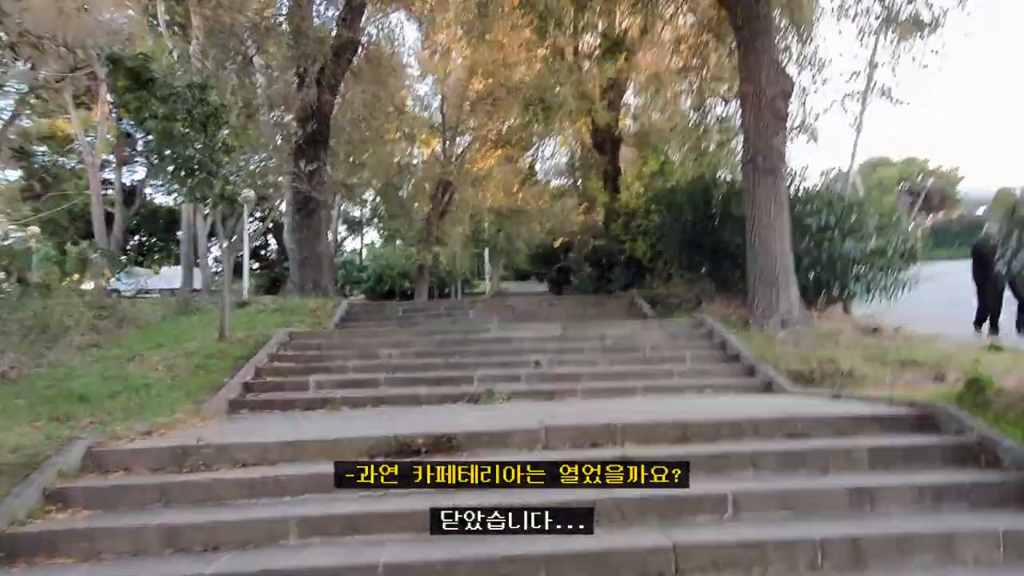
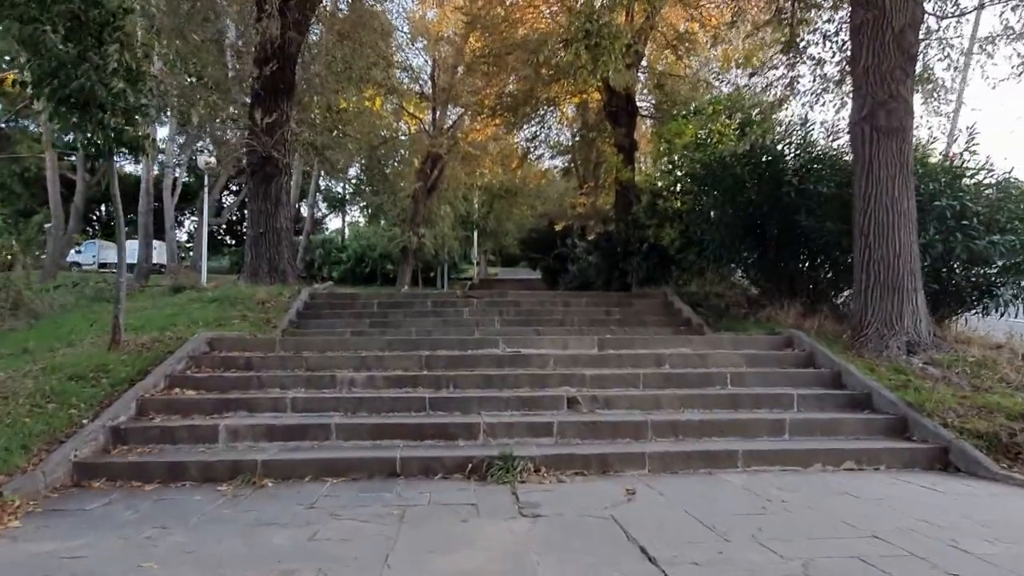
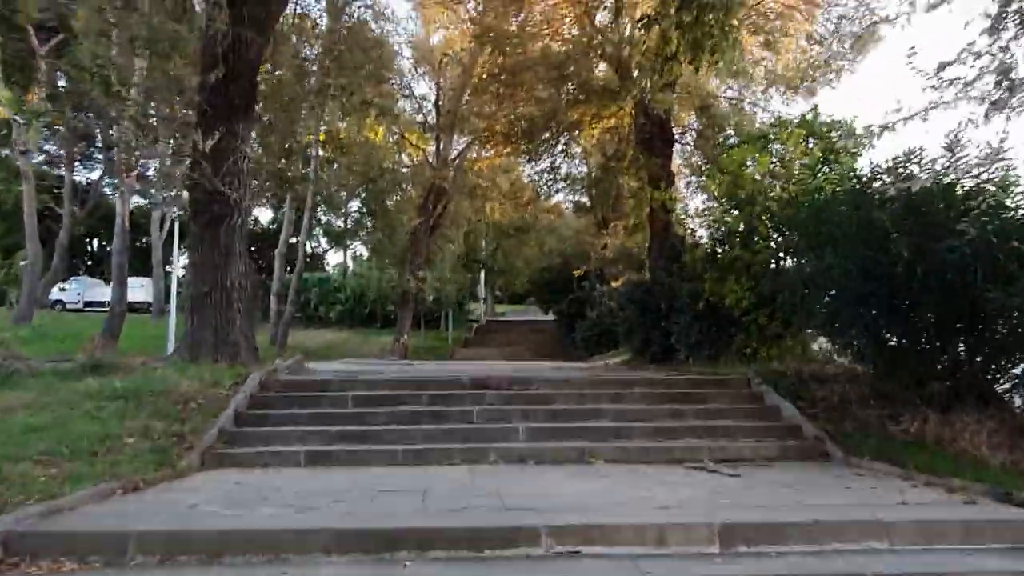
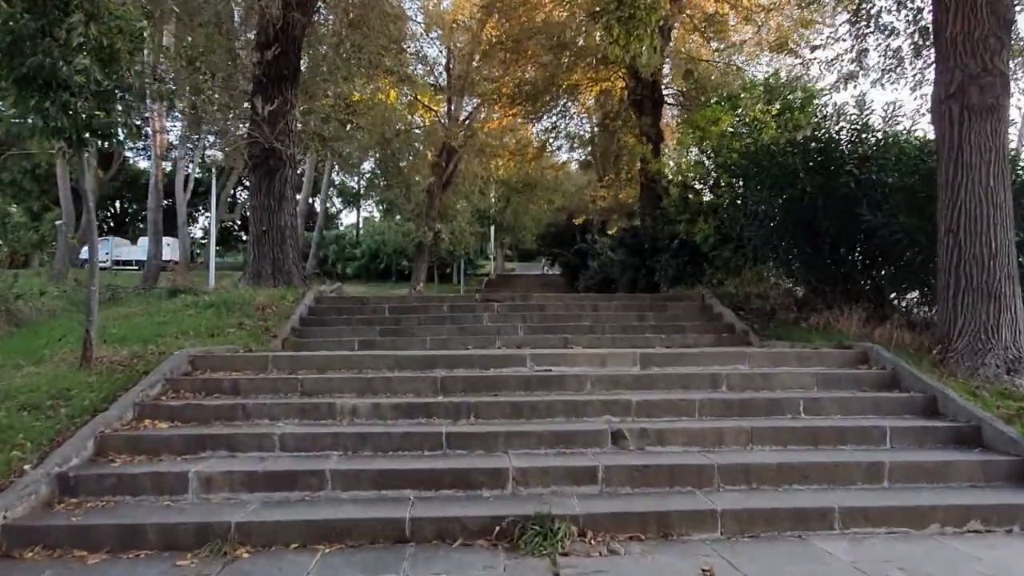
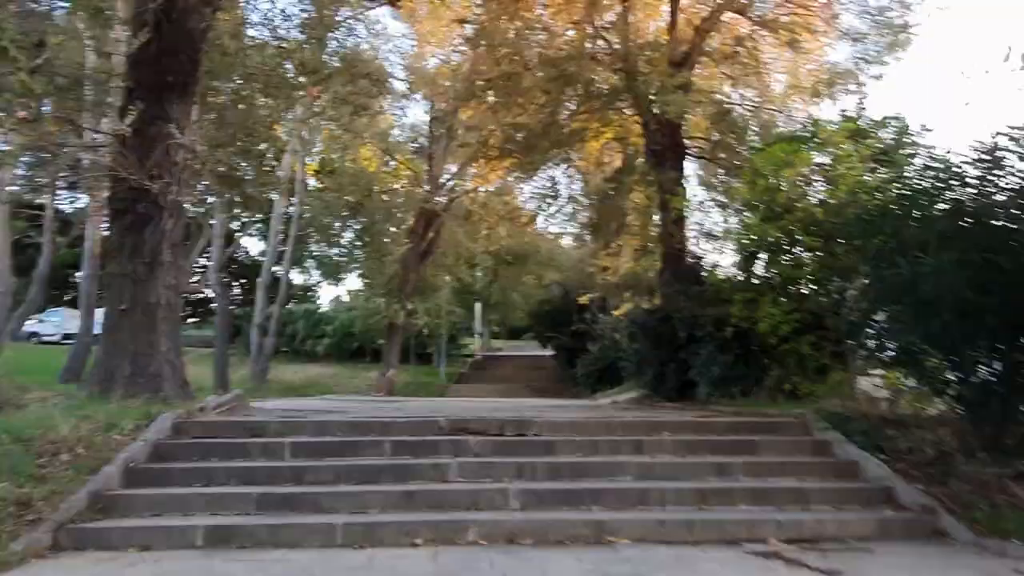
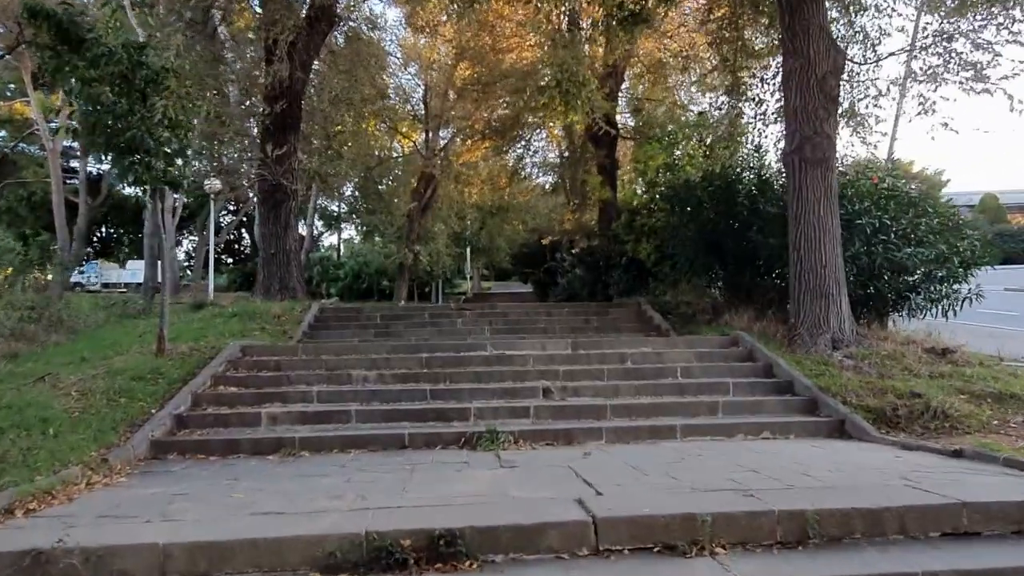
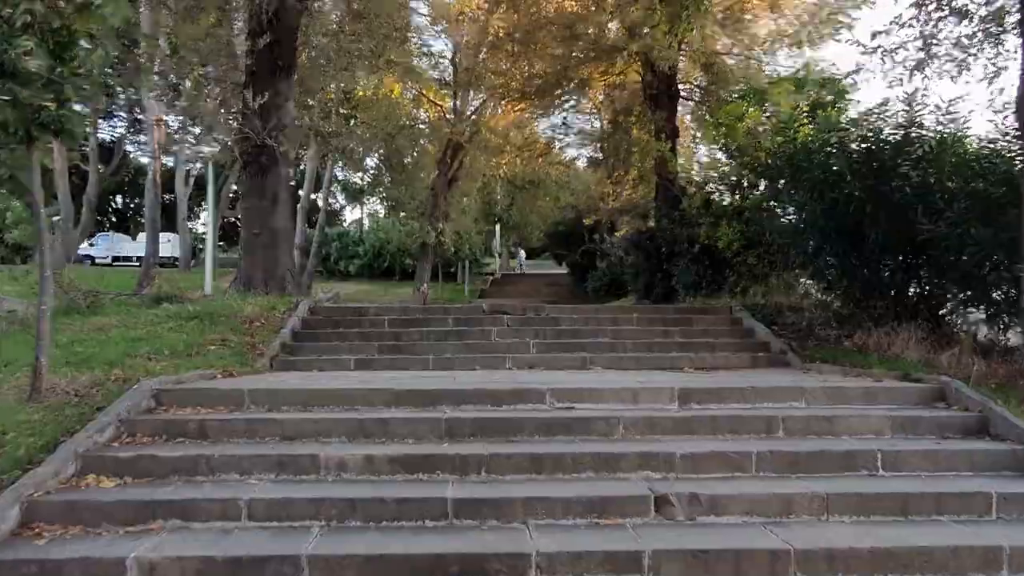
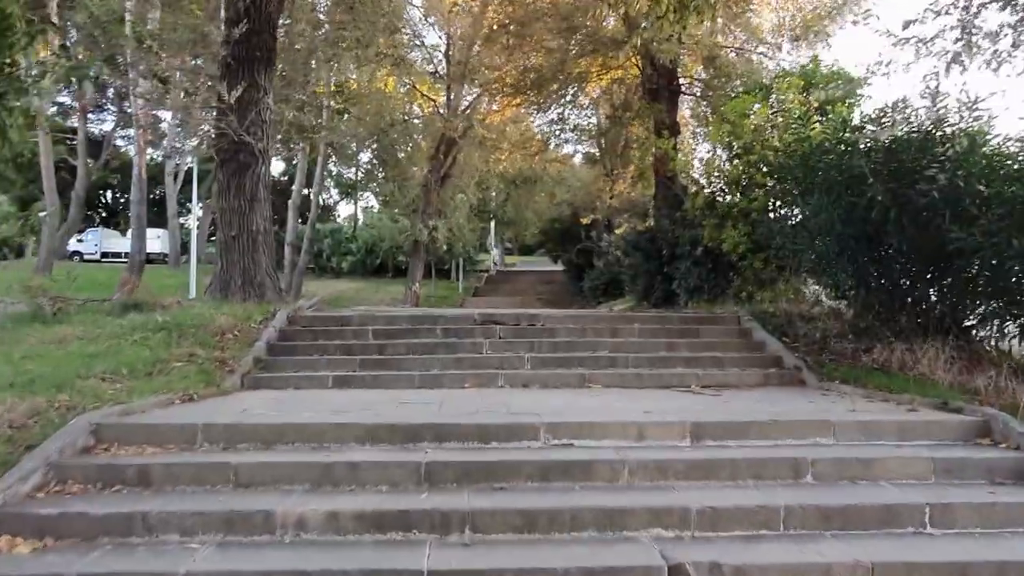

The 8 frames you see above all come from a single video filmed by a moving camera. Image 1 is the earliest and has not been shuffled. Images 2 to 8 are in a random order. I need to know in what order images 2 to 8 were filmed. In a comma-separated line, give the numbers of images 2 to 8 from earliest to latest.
6, 2, 4, 7, 8, 3, 5
